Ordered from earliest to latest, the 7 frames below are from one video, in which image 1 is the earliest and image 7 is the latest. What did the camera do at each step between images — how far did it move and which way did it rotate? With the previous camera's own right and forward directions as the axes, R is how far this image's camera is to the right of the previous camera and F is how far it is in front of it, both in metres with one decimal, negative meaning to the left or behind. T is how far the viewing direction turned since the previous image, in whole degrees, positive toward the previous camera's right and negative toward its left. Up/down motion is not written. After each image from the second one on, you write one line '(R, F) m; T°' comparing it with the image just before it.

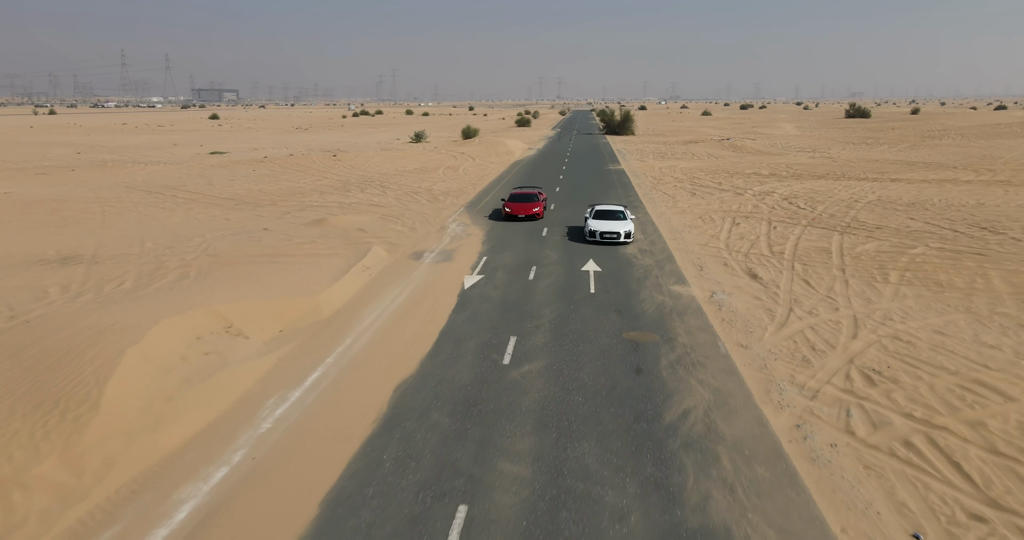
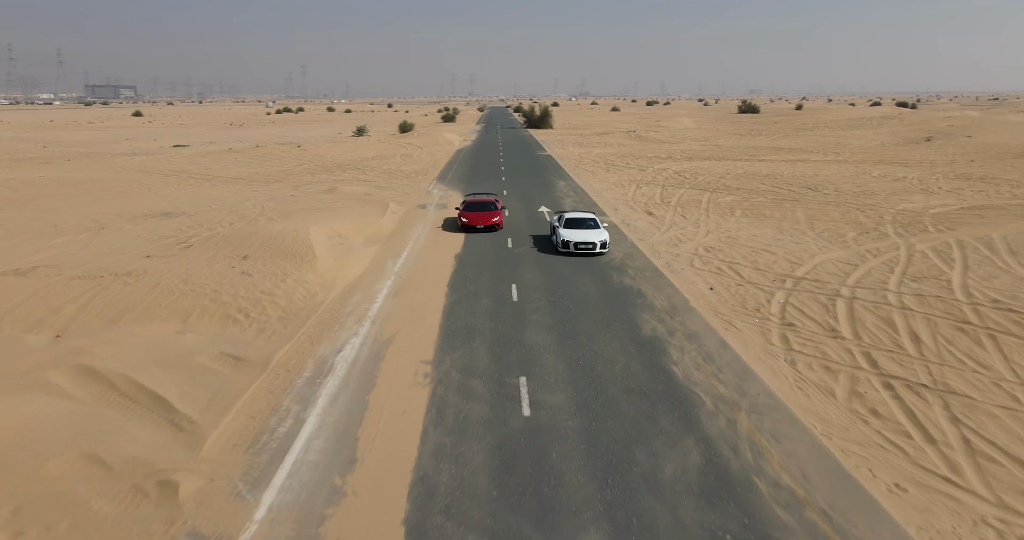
(-2.2, -8.2) m; +6°
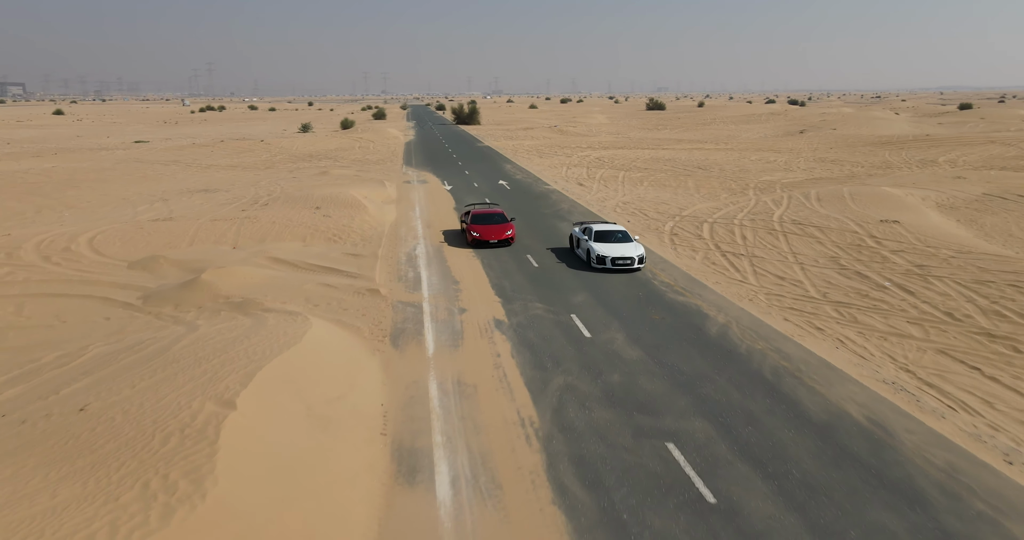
(-2.3, -8.0) m; +6°
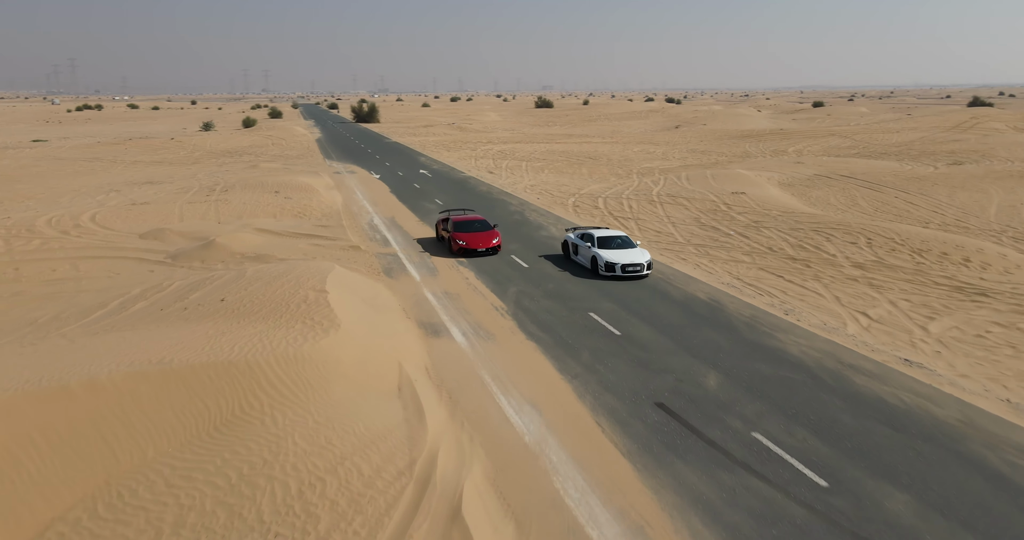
(-1.6, -4.9) m; +8°
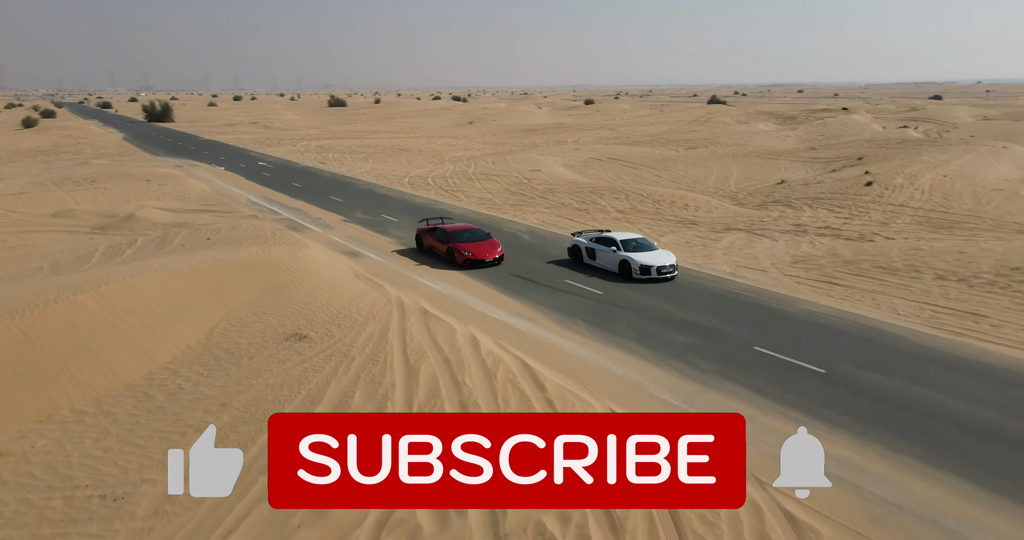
(-2.6, -6.6) m; +16°
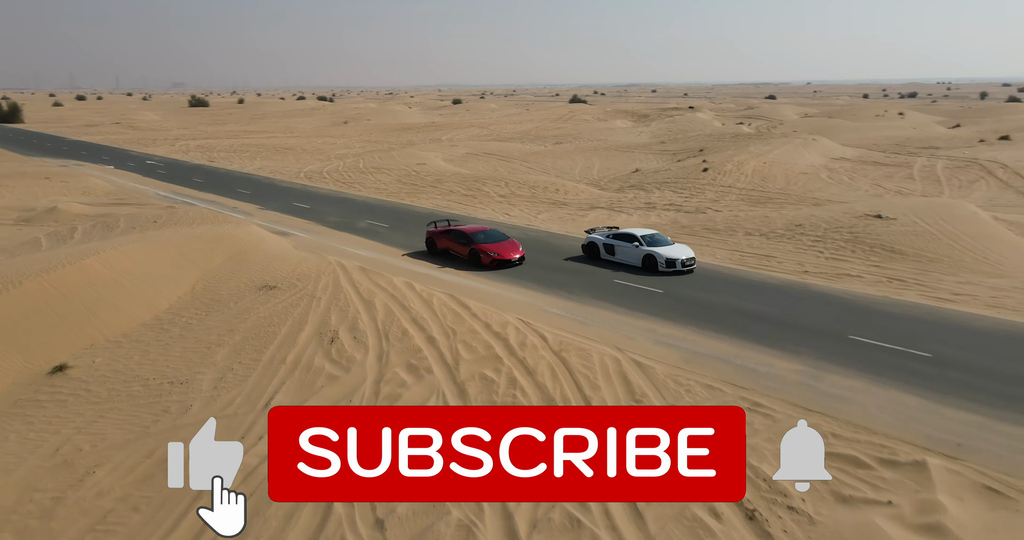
(-1.1, -3.9) m; +10°
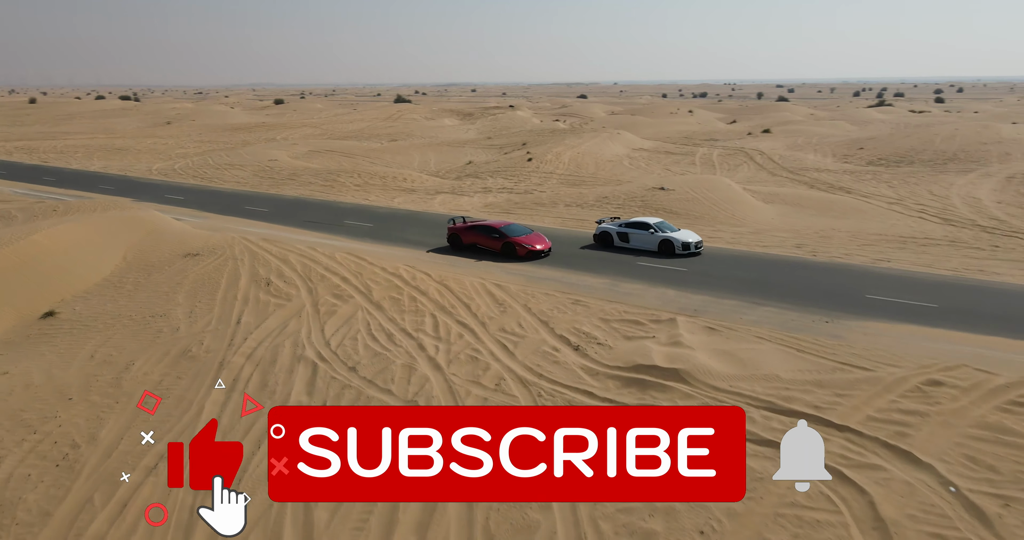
(-1.5, -4.6) m; +13°
